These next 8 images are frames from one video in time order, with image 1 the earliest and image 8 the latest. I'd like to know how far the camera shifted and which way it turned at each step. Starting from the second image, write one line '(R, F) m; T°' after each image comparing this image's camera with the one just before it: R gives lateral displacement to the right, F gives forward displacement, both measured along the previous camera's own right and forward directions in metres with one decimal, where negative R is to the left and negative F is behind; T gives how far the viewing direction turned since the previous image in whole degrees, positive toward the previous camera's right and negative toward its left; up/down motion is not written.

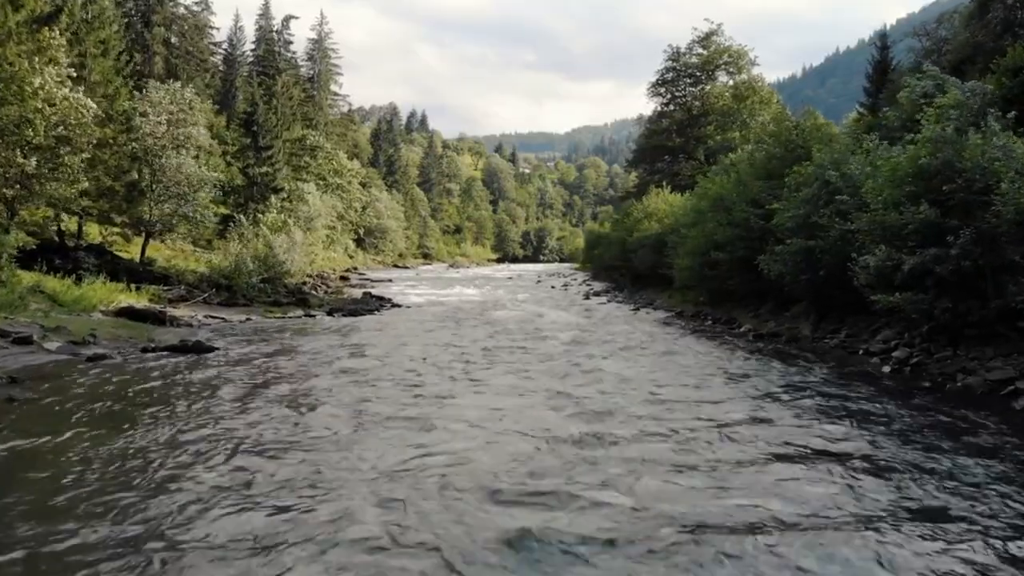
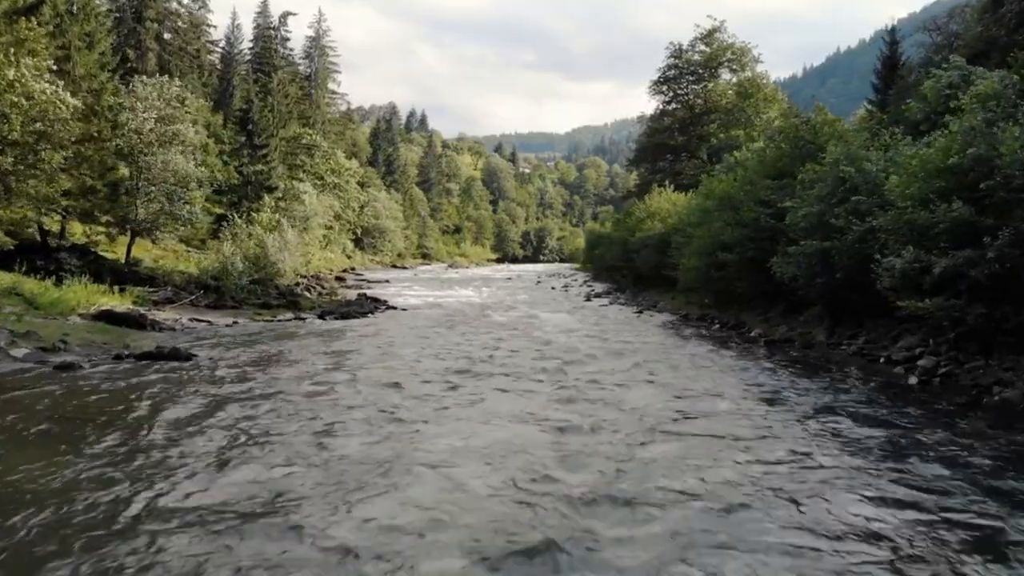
(+0.1, +1.2) m; 0°
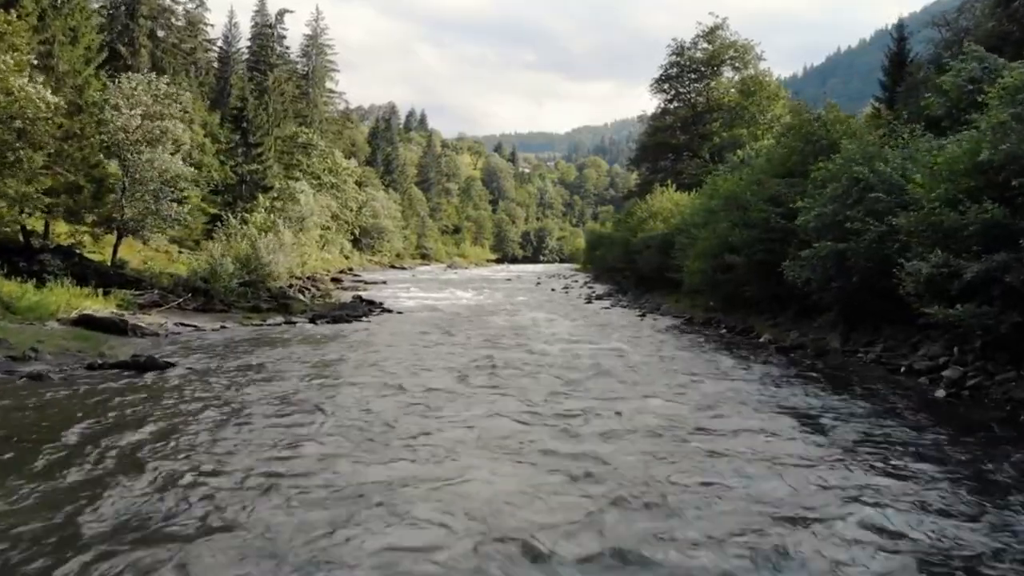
(+0.1, +1.0) m; 0°
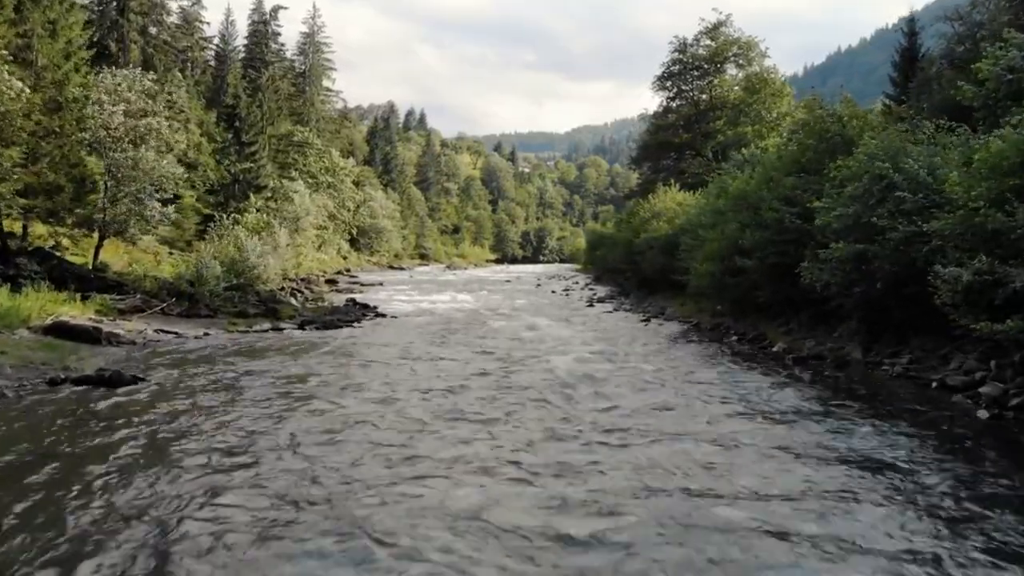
(+0.1, +1.3) m; 0°
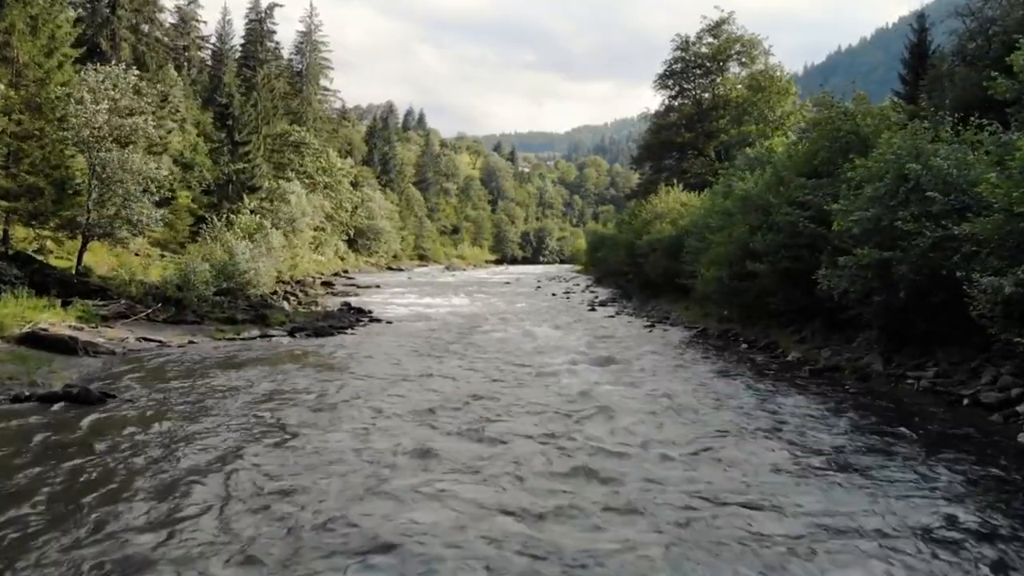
(0.0, +1.1) m; 0°
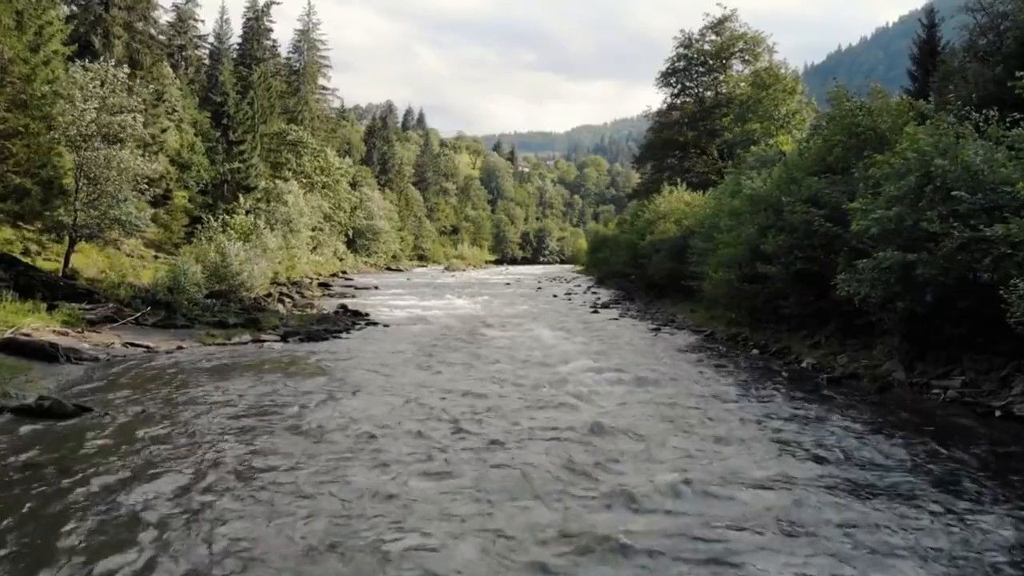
(0.0, +0.9) m; 0°
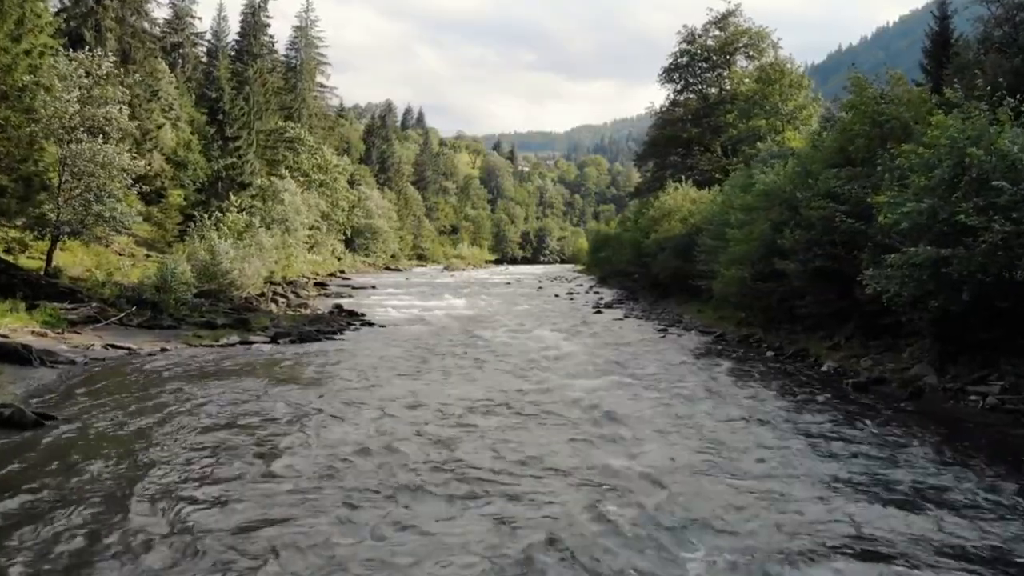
(-0.1, +1.2) m; 0°
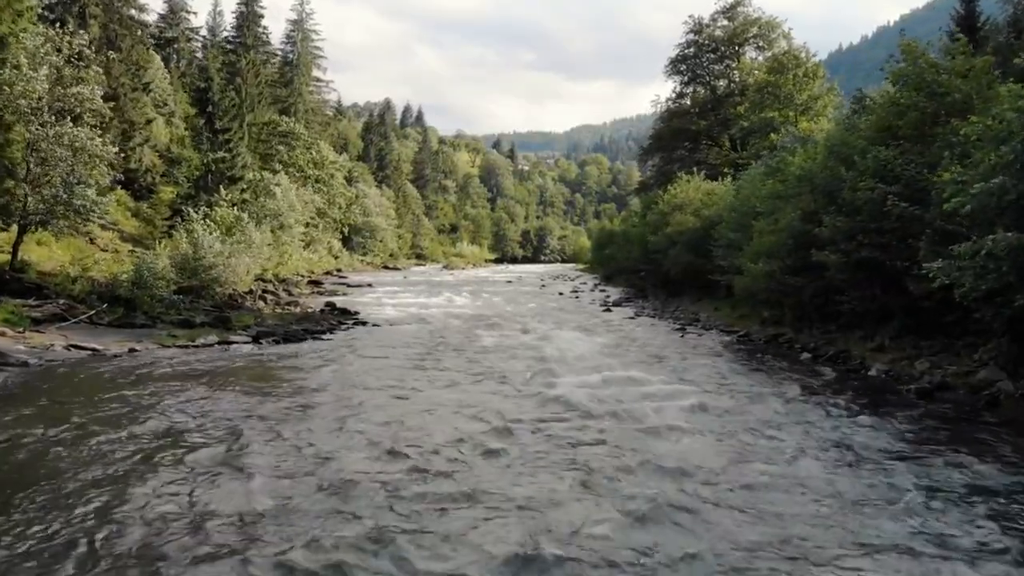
(-0.2, +2.1) m; 0°
